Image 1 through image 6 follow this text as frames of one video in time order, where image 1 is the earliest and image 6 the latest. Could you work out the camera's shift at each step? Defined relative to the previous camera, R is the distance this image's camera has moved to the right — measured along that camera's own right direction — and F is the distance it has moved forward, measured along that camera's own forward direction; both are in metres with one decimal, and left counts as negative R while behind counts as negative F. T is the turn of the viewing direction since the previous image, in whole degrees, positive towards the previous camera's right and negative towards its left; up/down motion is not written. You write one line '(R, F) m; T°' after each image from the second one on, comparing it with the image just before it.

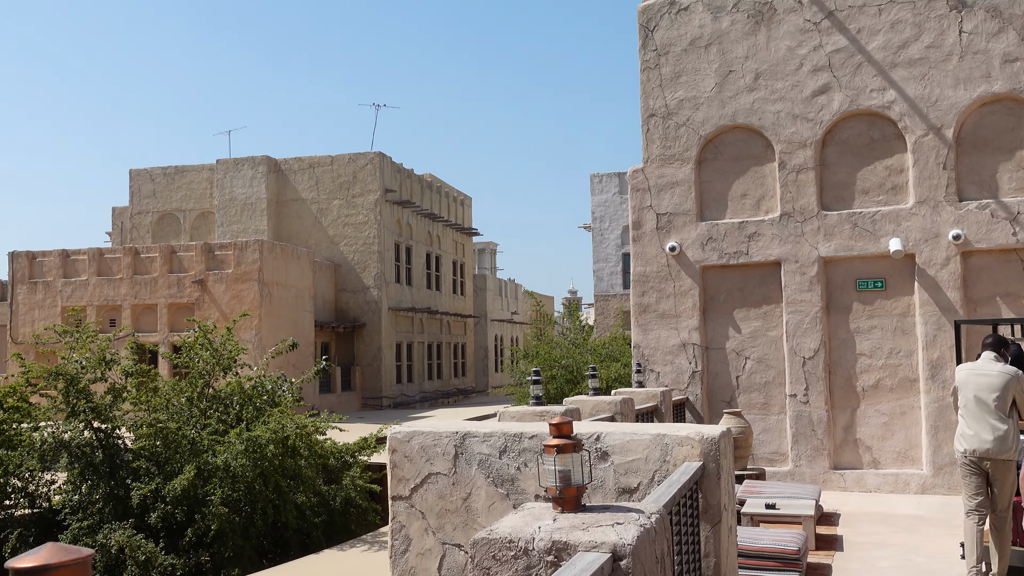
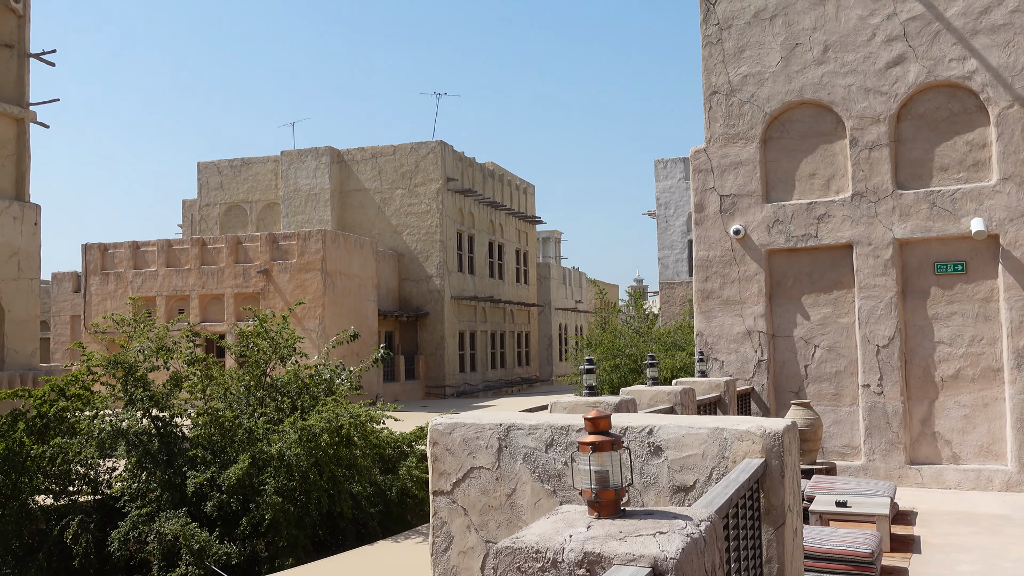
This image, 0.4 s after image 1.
(+0.2, +0.5) m; -4°
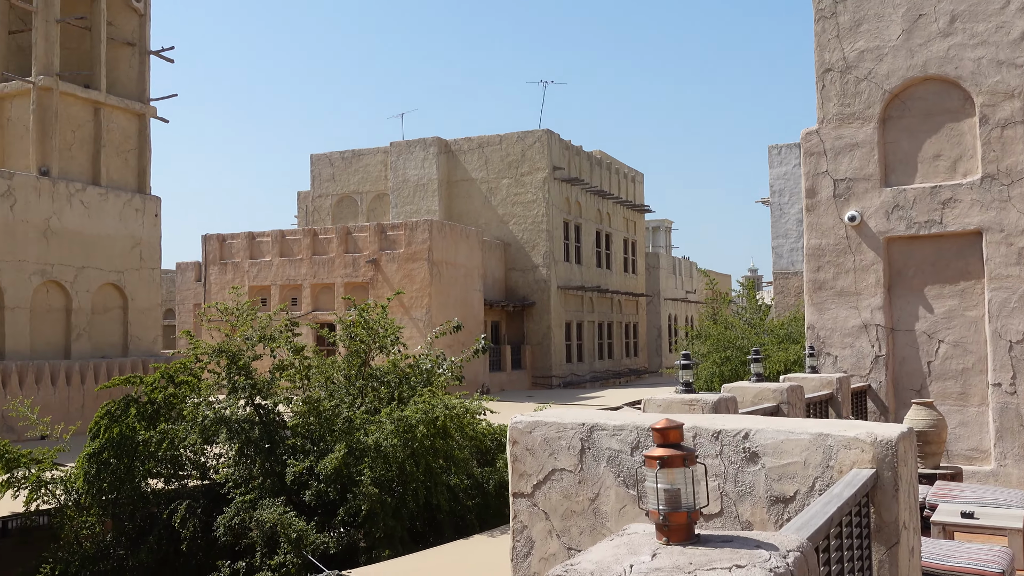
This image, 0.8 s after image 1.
(+0.2, +0.5) m; -7°
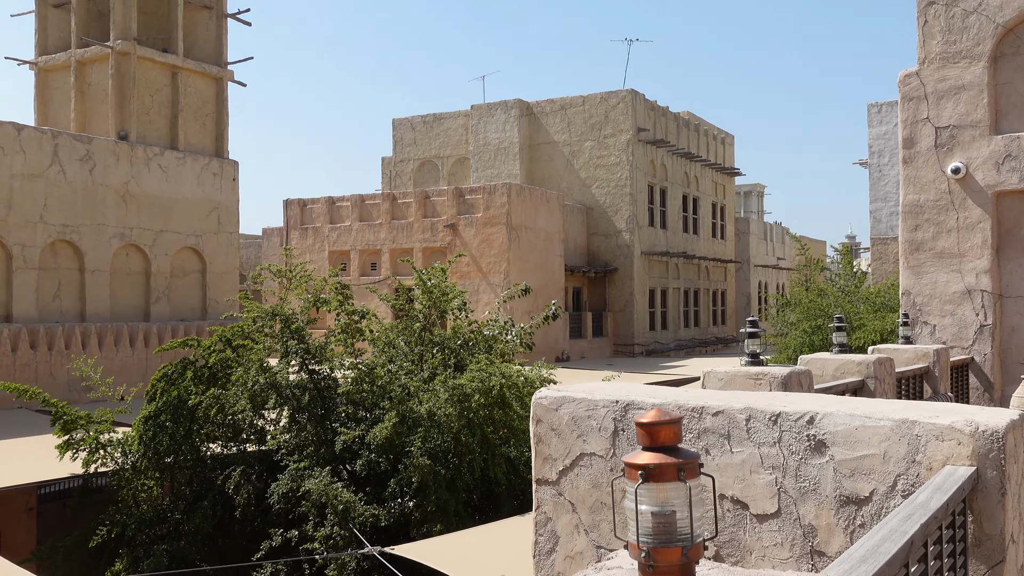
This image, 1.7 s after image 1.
(+0.4, +1.1) m; -5°
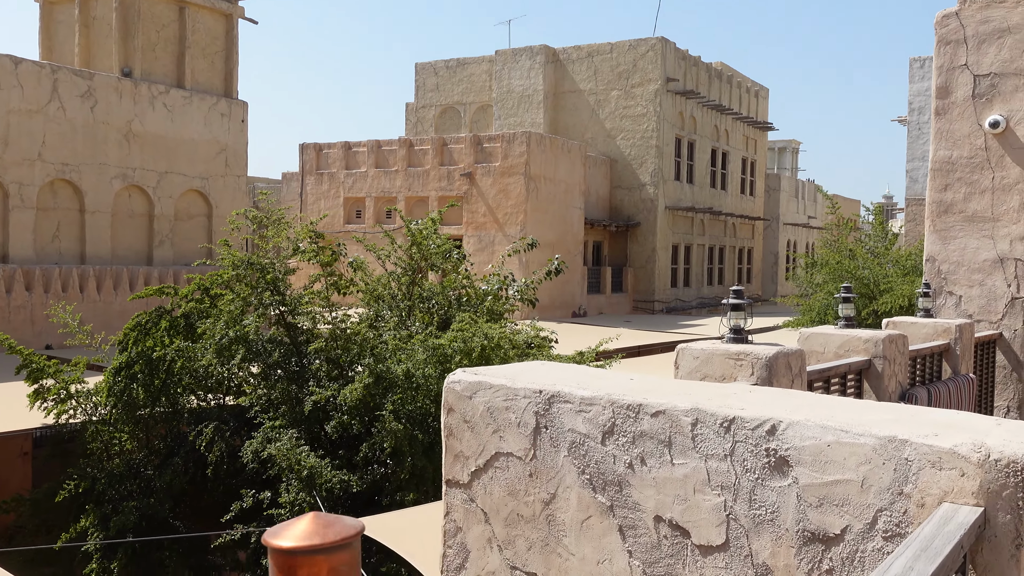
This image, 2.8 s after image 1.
(+0.6, +1.2) m; -2°
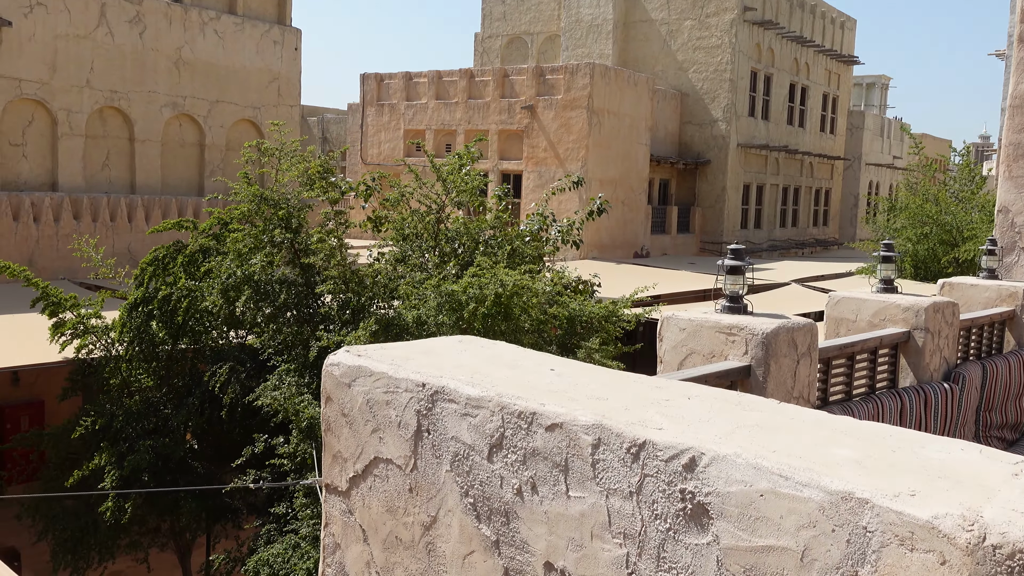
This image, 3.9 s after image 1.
(+0.8, +1.1) m; -5°
